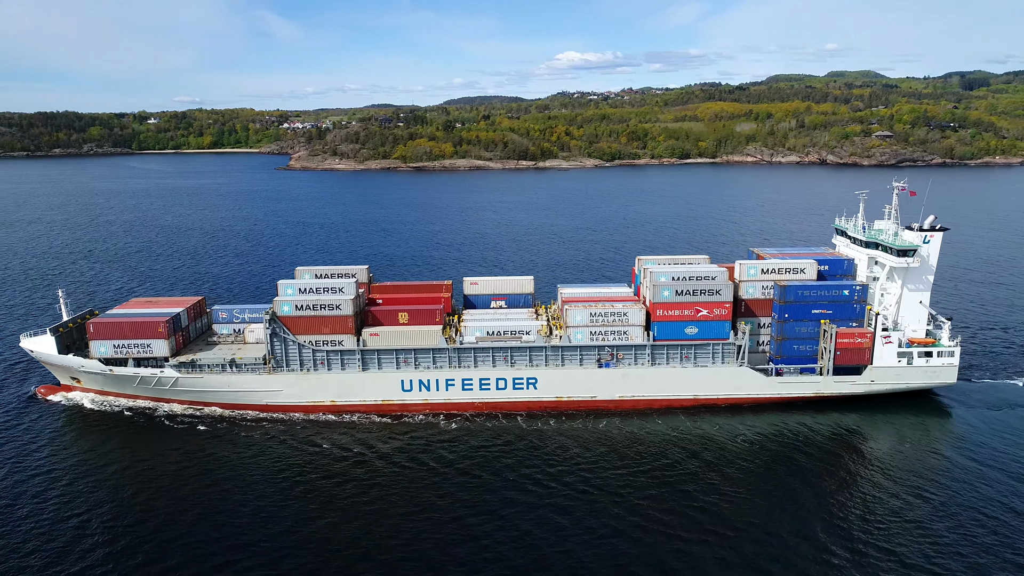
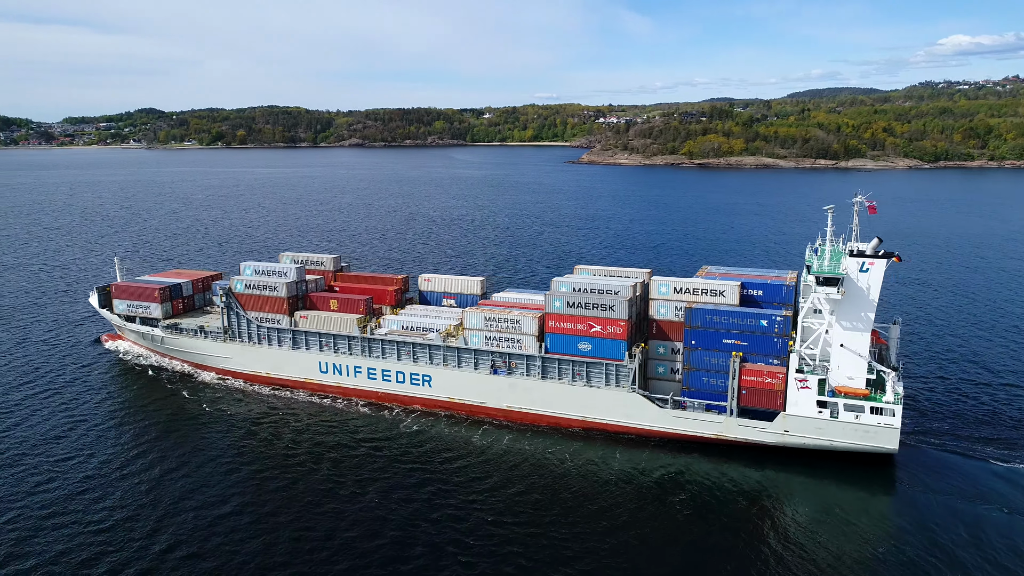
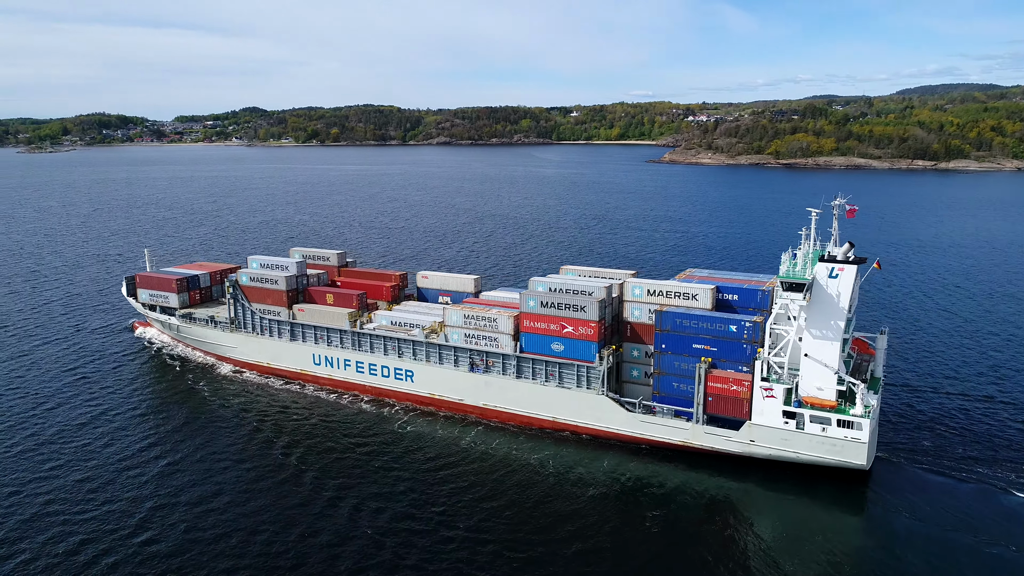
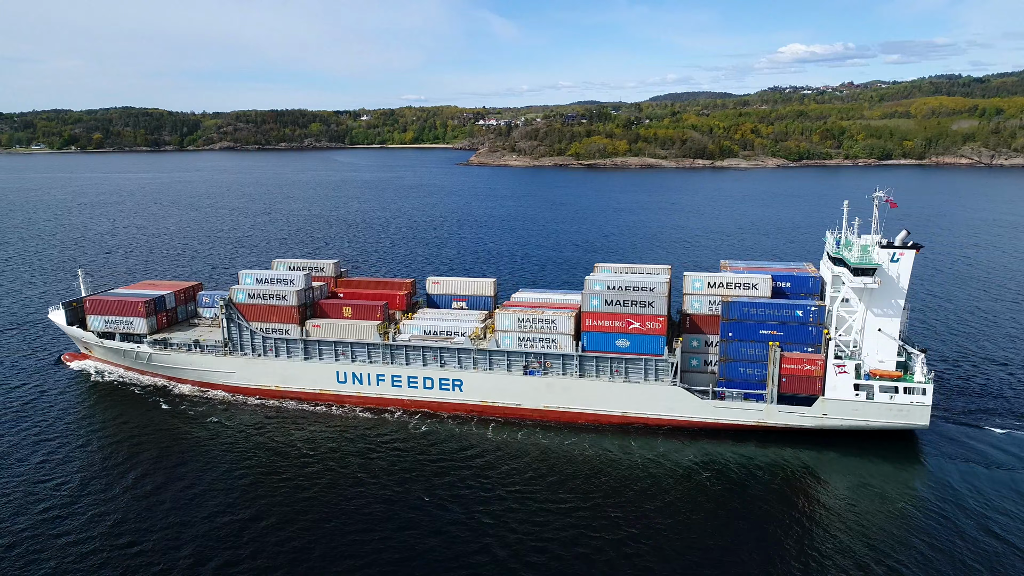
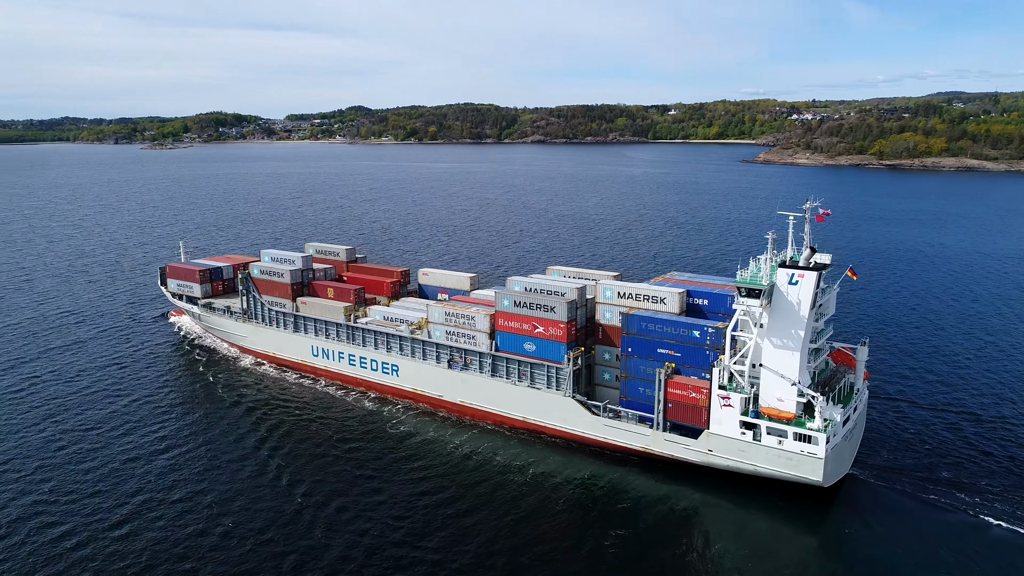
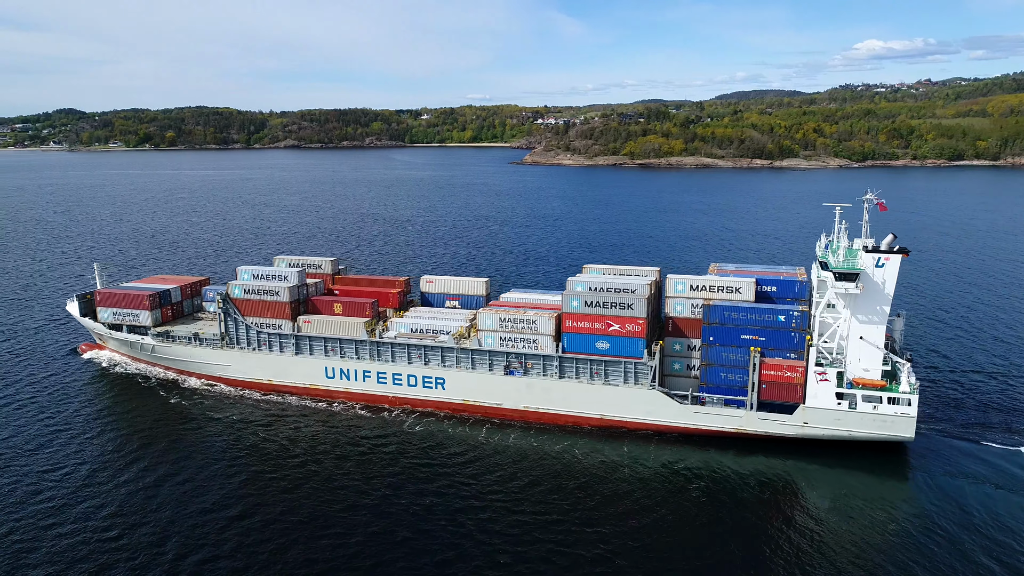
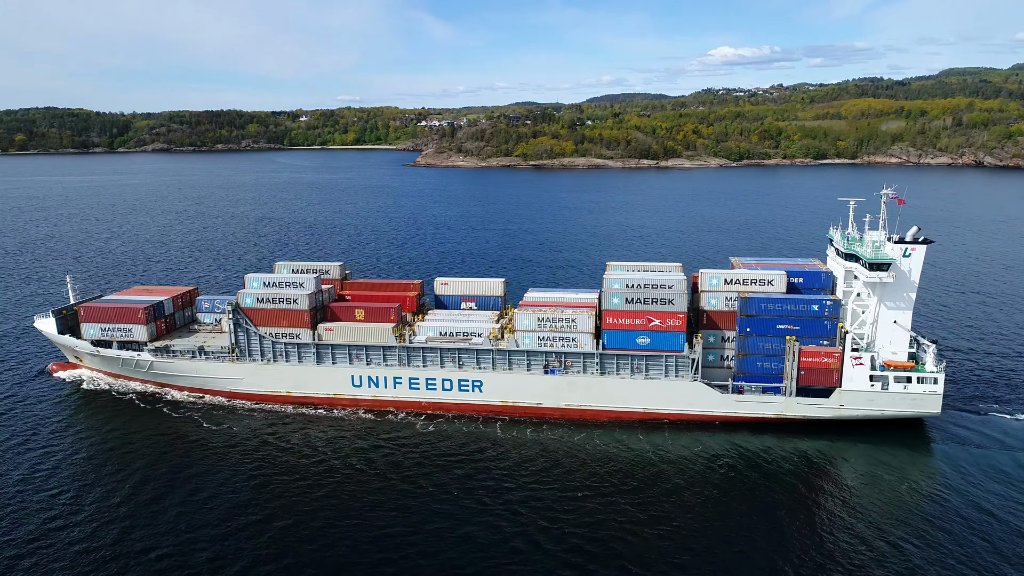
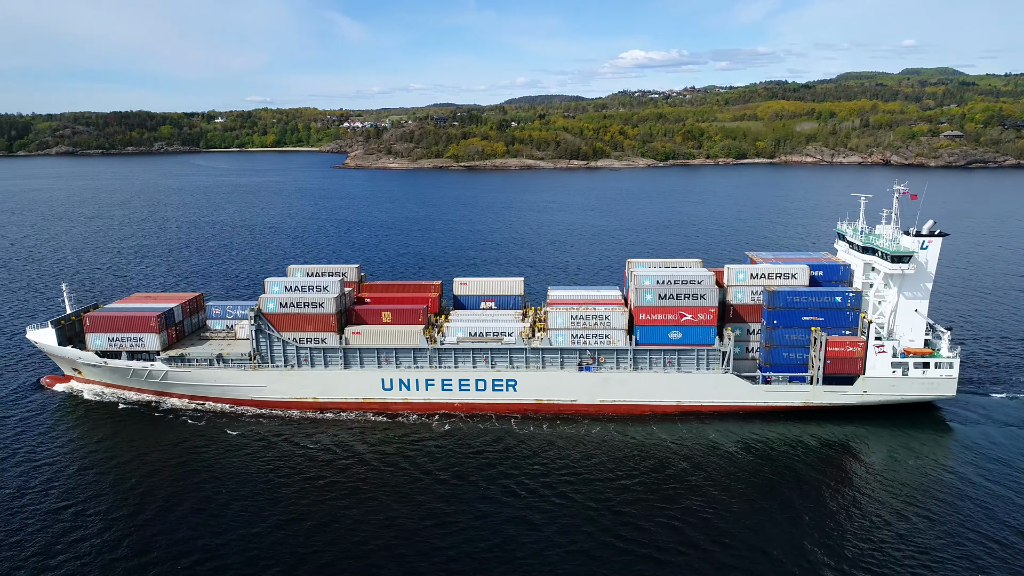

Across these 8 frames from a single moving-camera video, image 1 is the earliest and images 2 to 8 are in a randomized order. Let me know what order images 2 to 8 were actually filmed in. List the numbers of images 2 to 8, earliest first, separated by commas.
8, 7, 4, 6, 2, 3, 5
